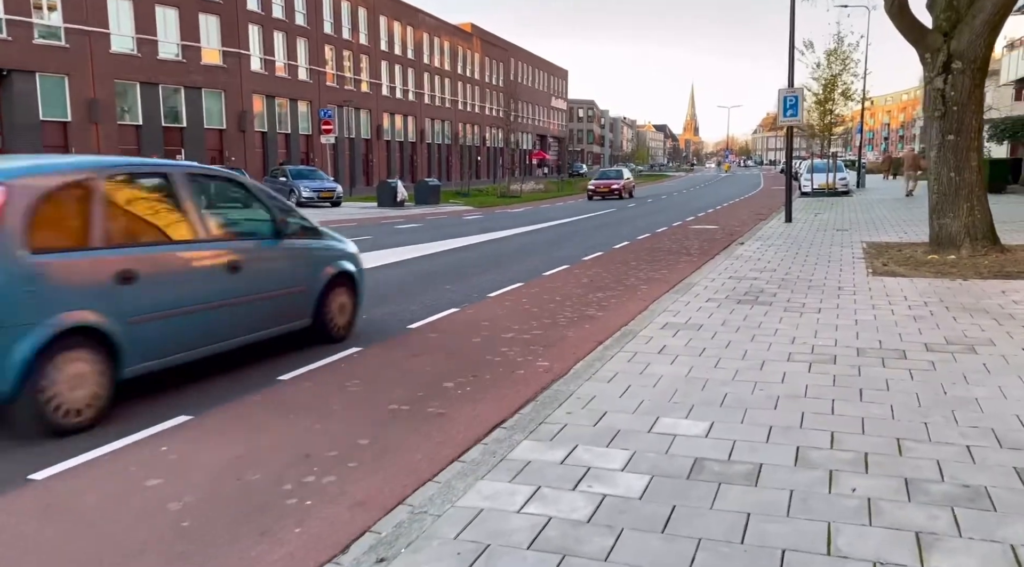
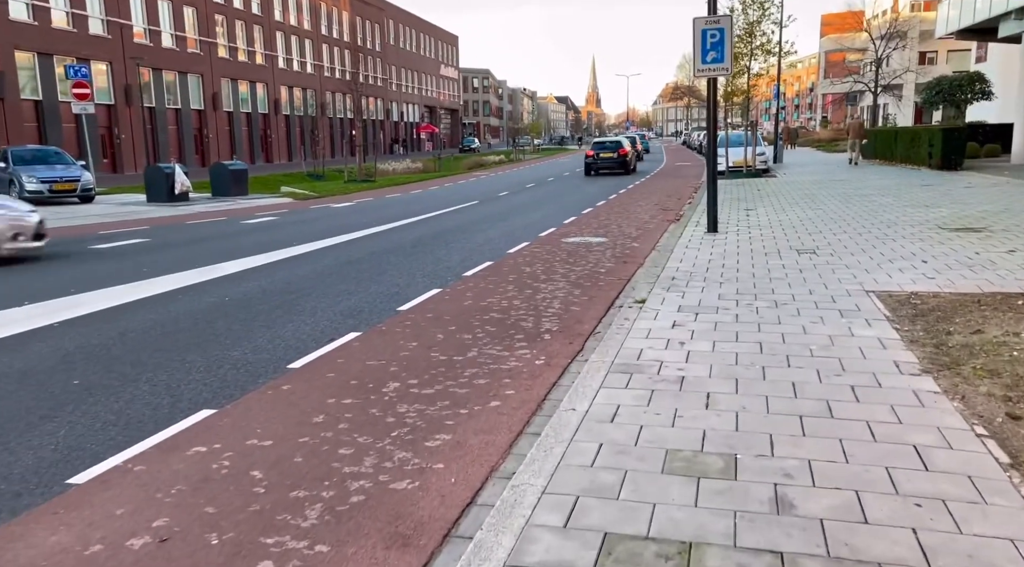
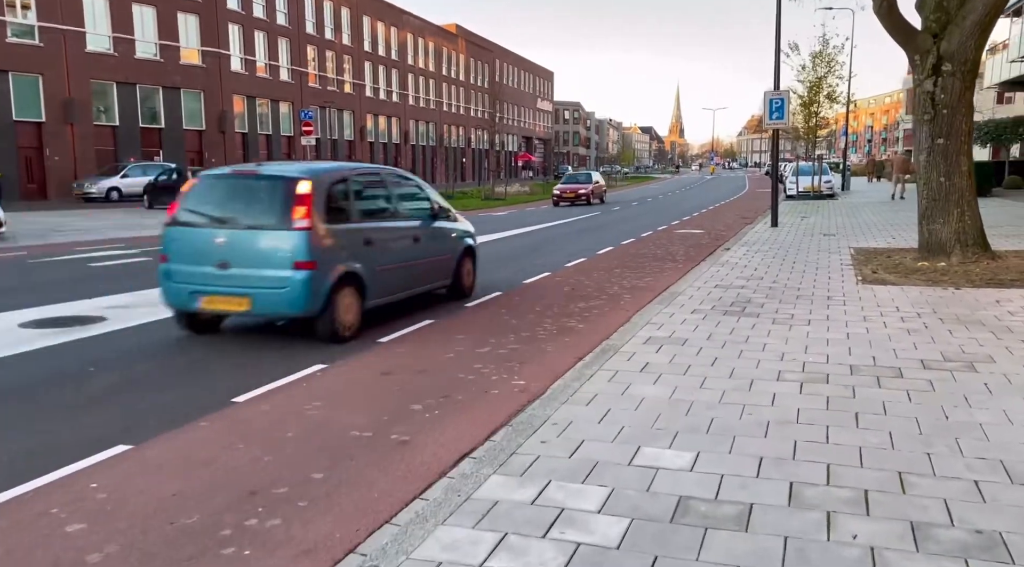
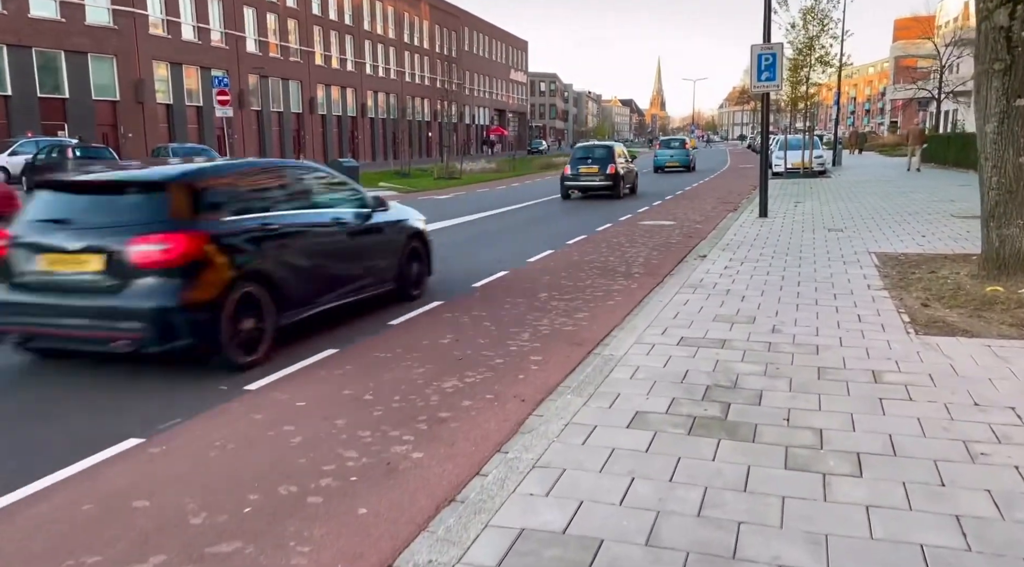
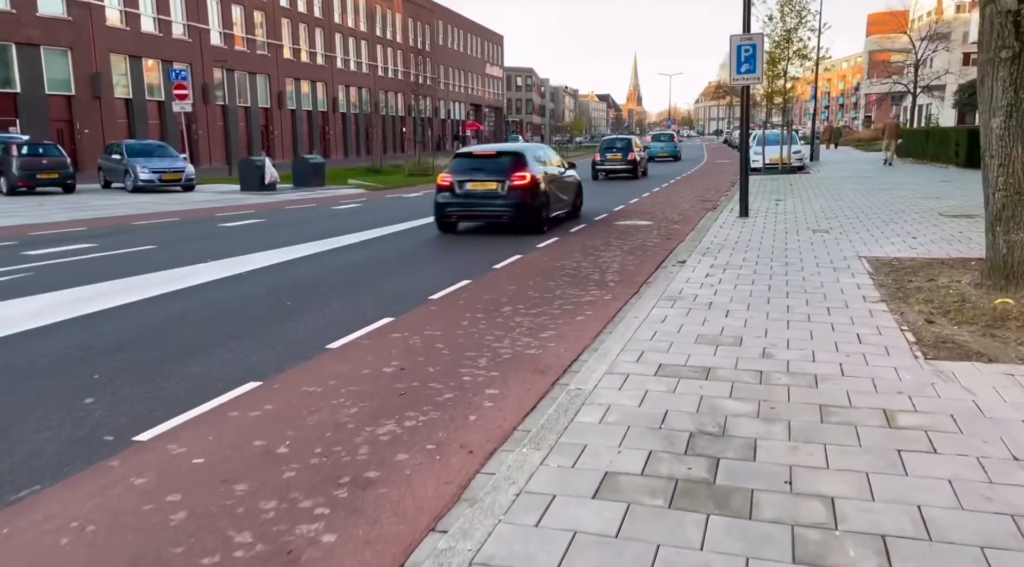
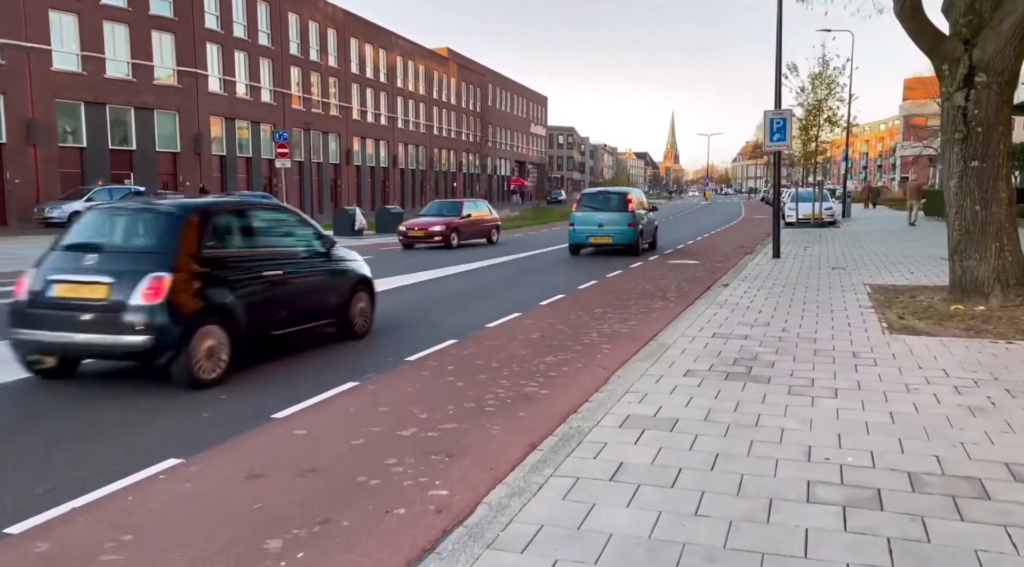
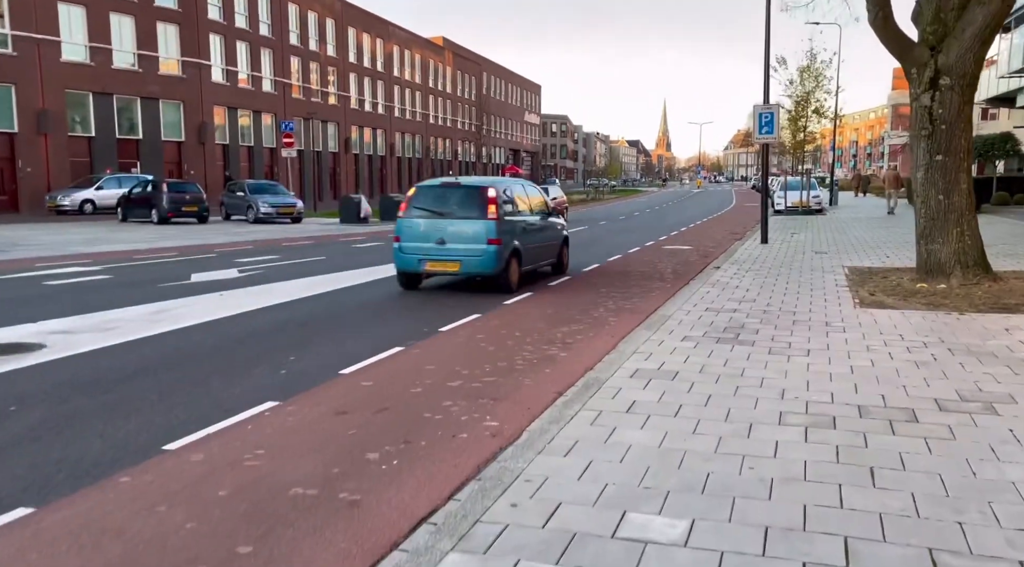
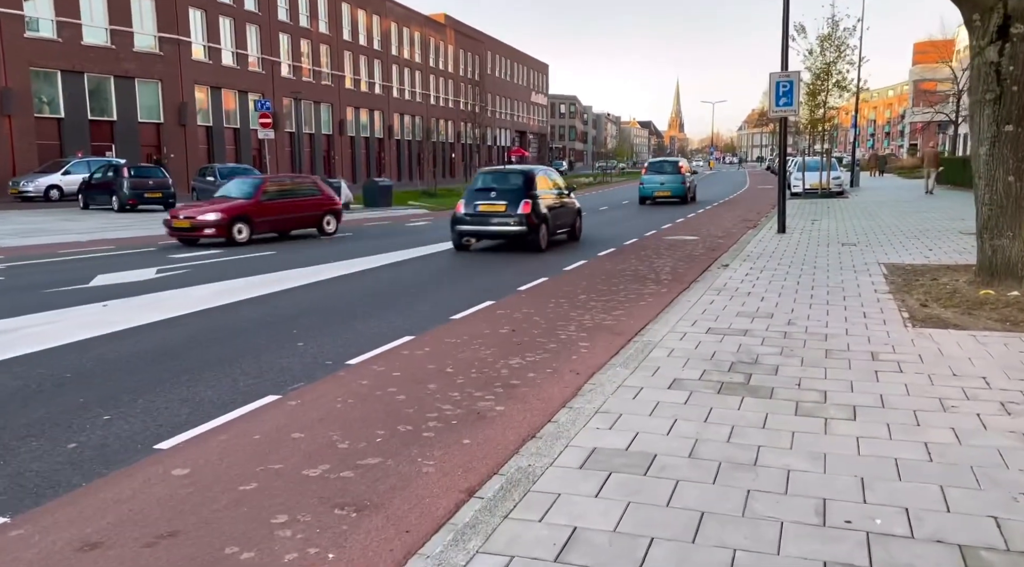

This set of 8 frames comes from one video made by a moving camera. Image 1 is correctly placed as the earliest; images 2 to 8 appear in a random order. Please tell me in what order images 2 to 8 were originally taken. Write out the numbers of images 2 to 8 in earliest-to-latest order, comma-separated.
3, 7, 6, 8, 4, 5, 2
